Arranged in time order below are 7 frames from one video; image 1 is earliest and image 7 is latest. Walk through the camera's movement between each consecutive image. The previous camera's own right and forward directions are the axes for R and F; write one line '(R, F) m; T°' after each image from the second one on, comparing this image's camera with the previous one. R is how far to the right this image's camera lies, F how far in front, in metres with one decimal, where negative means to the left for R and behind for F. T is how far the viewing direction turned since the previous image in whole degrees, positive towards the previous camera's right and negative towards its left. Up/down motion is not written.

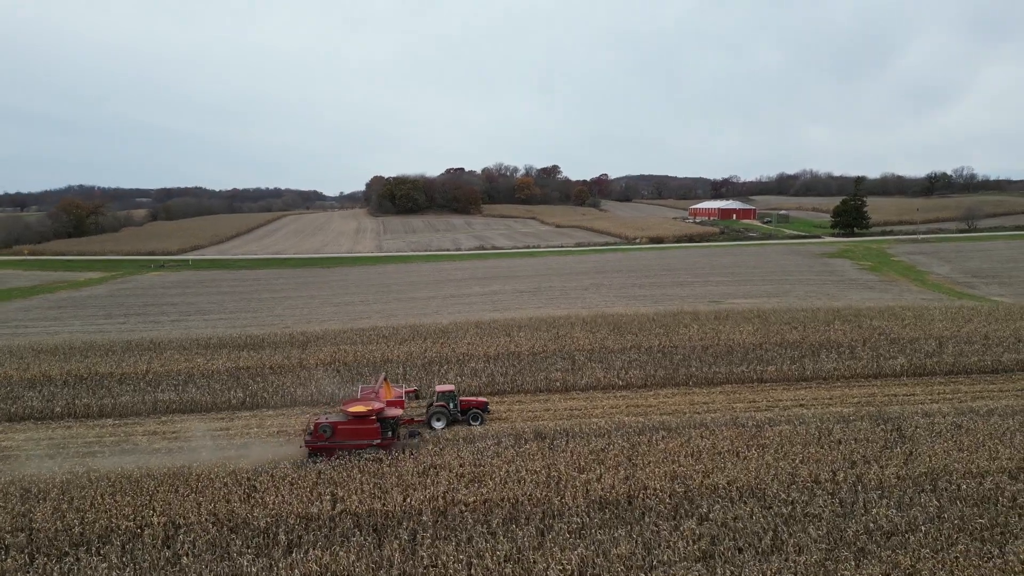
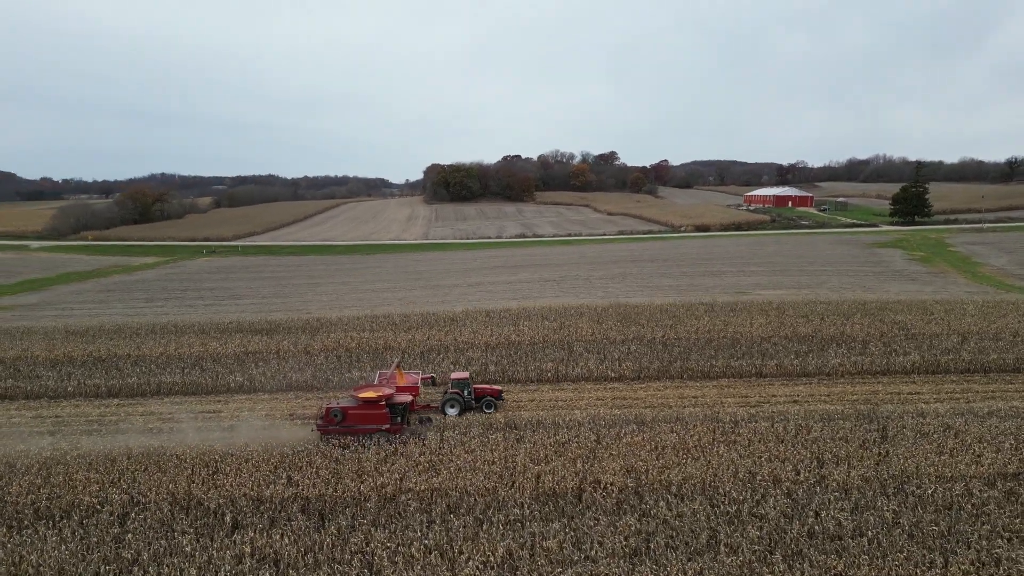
(+1.4, +0.1) m; -5°
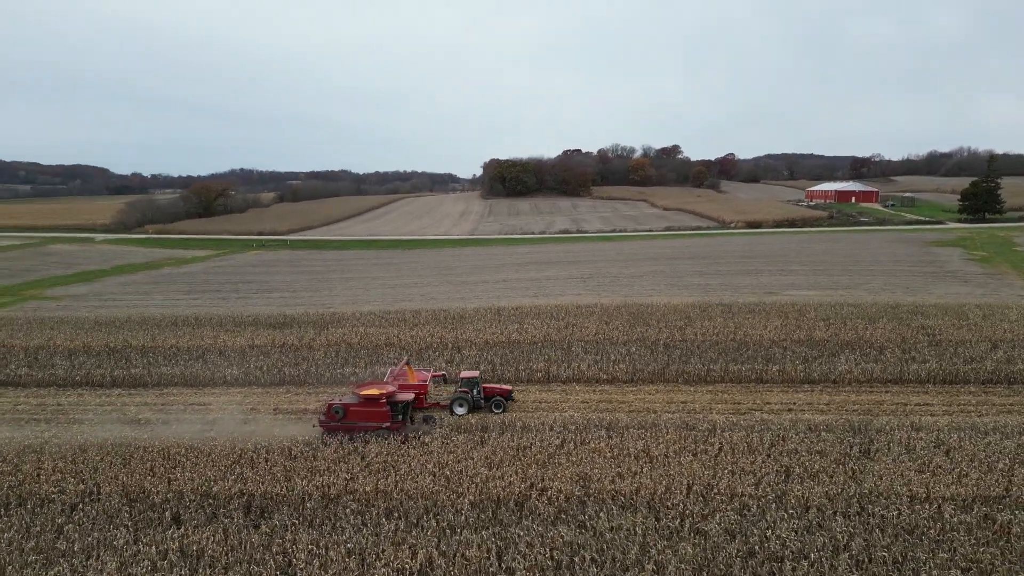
(+1.5, +0.3) m; -5°
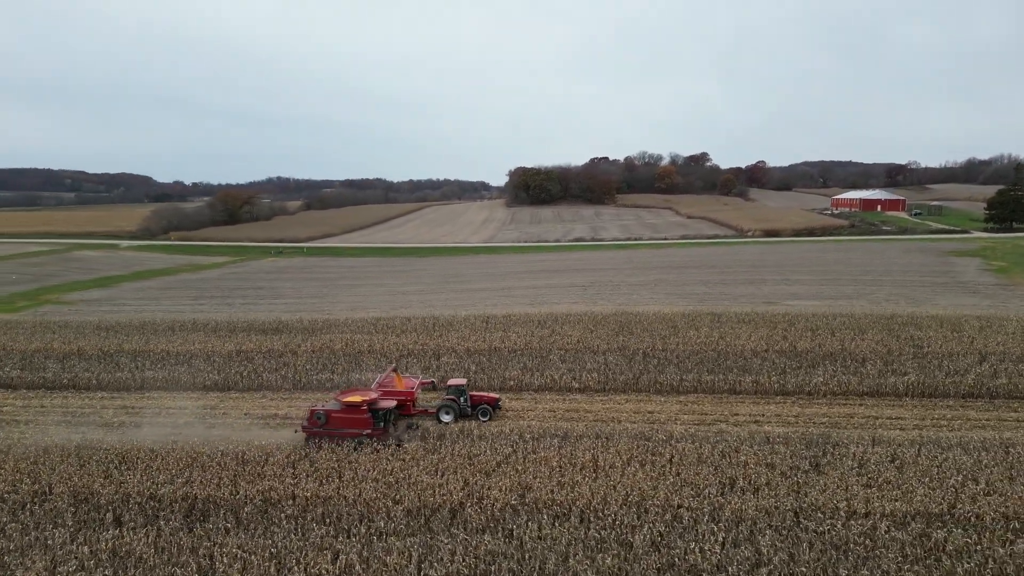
(+1.2, 0.0) m; -3°
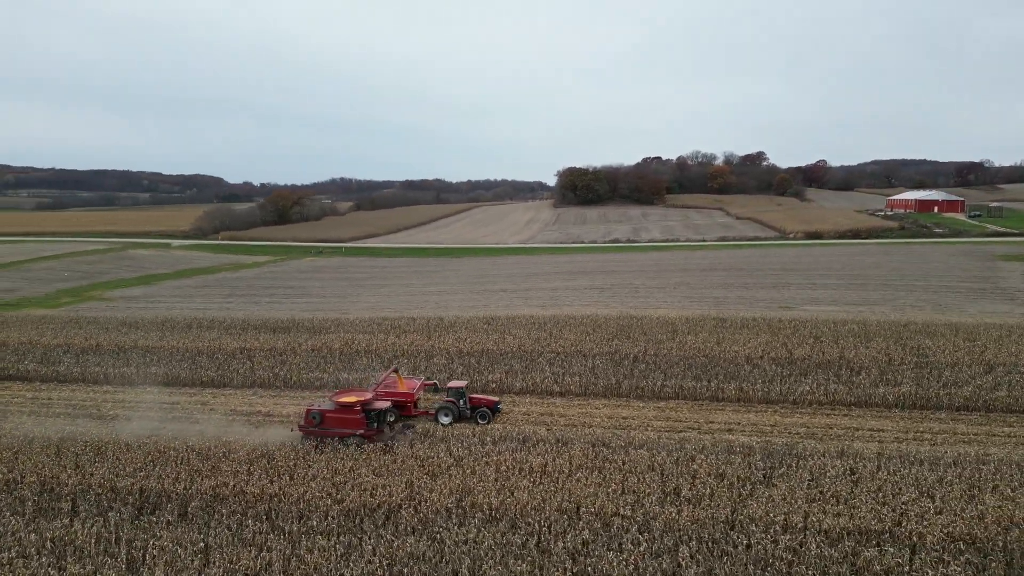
(+1.5, 0.0) m; -4°
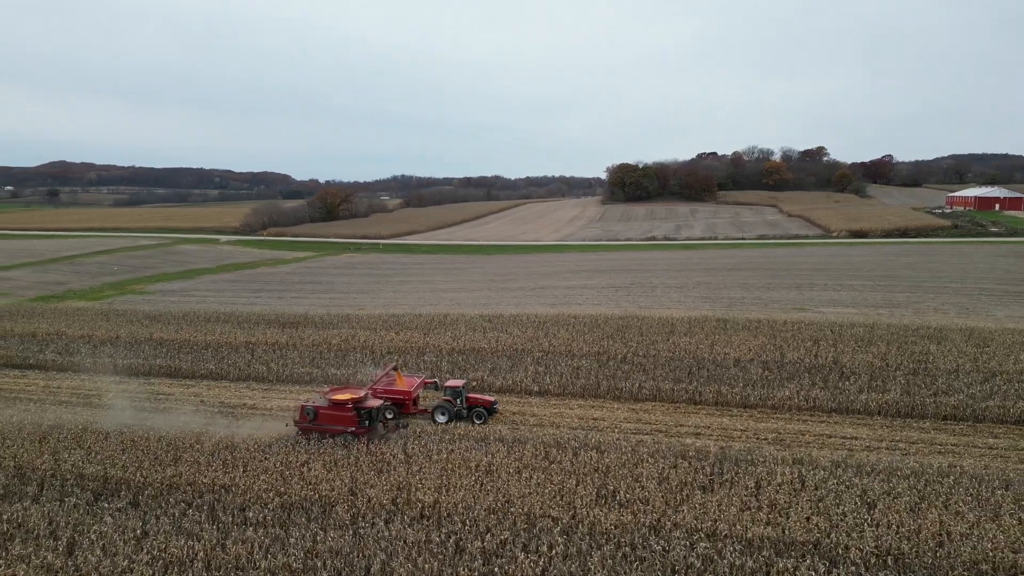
(+1.5, 0.0) m; -5°
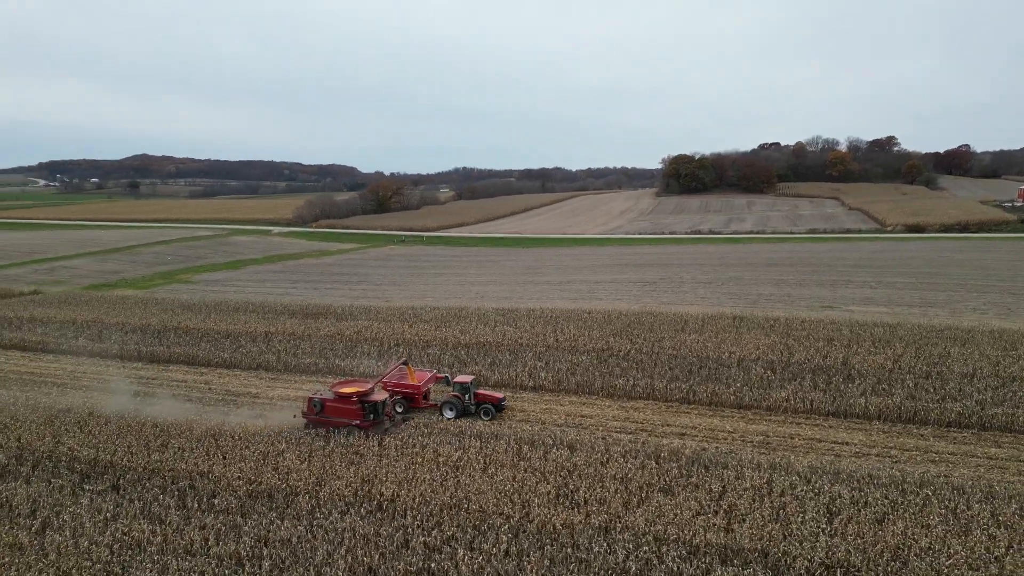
(+1.2, +0.1) m; -5°
